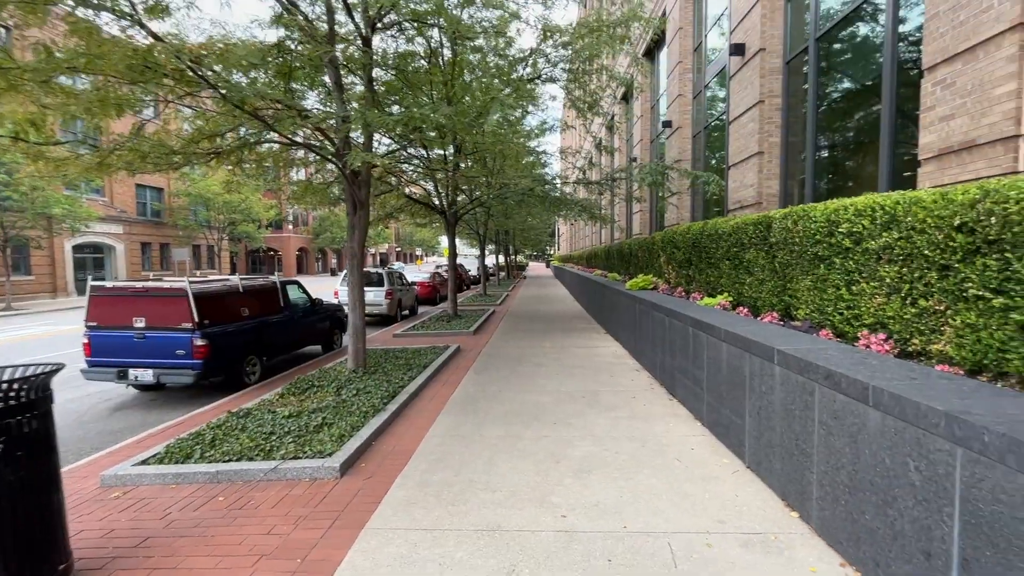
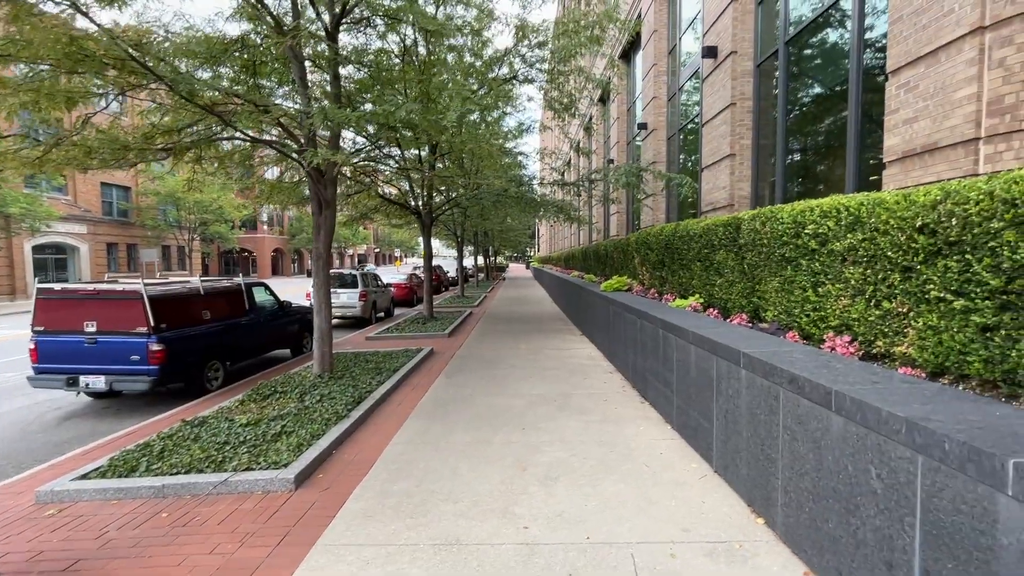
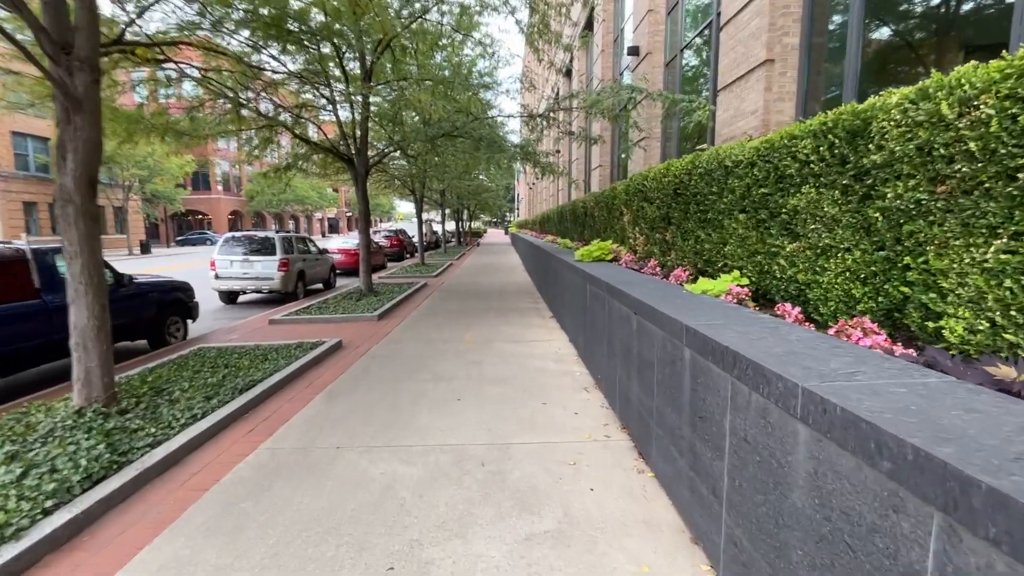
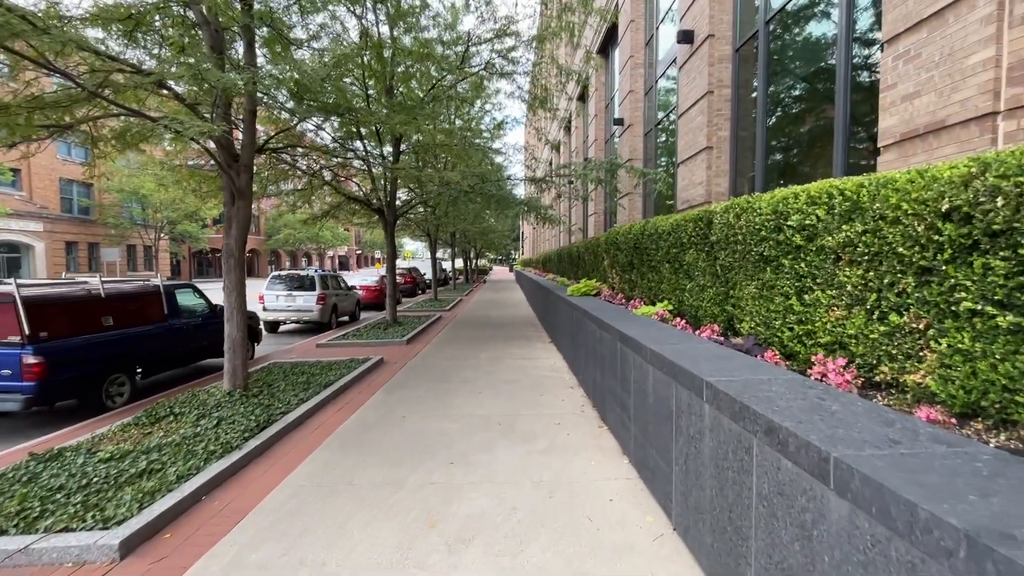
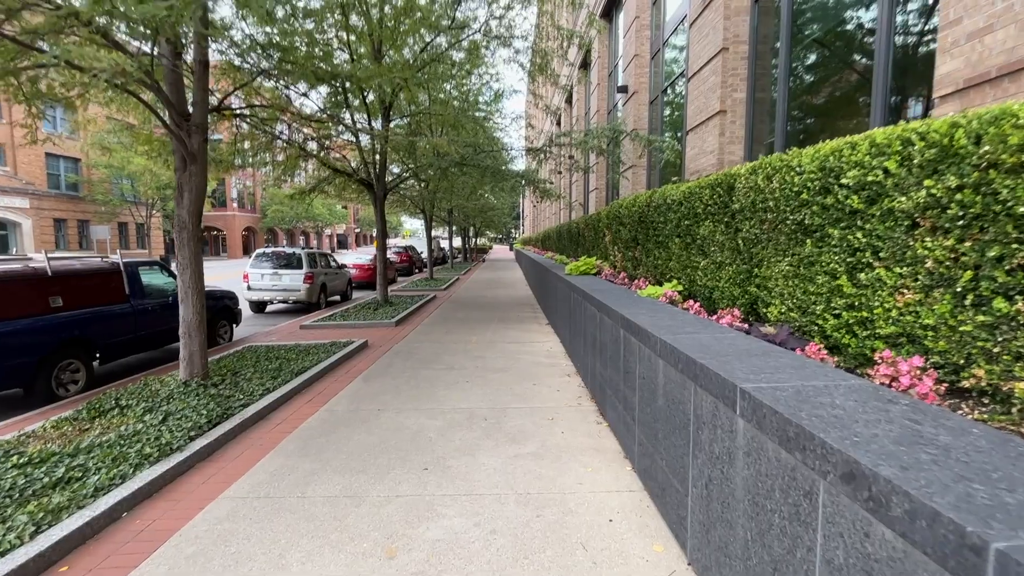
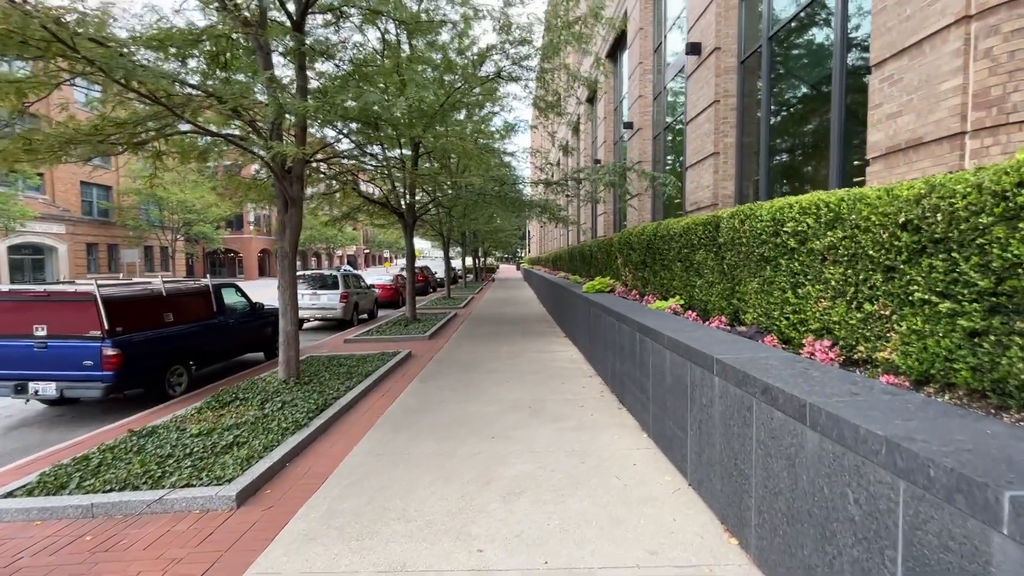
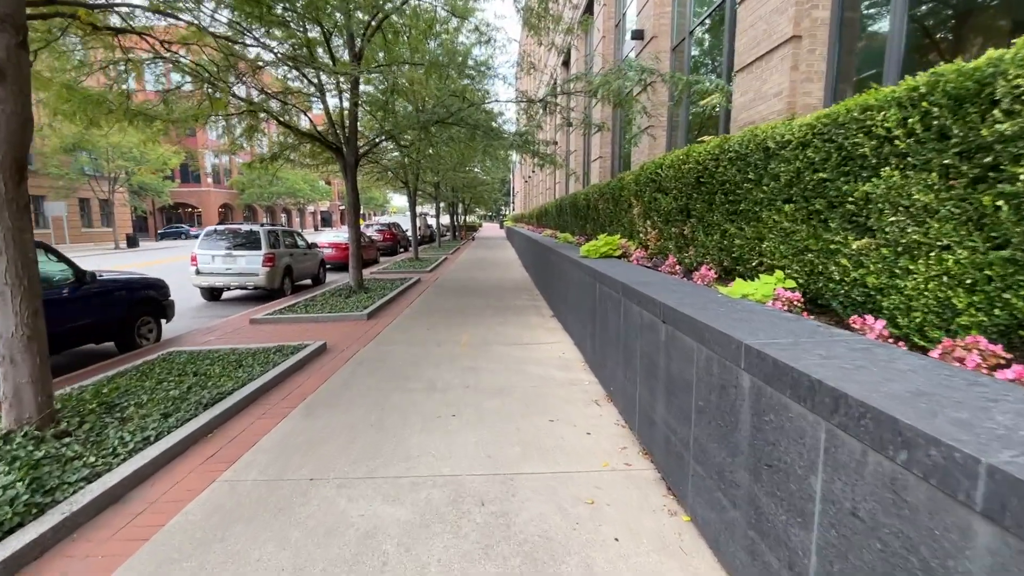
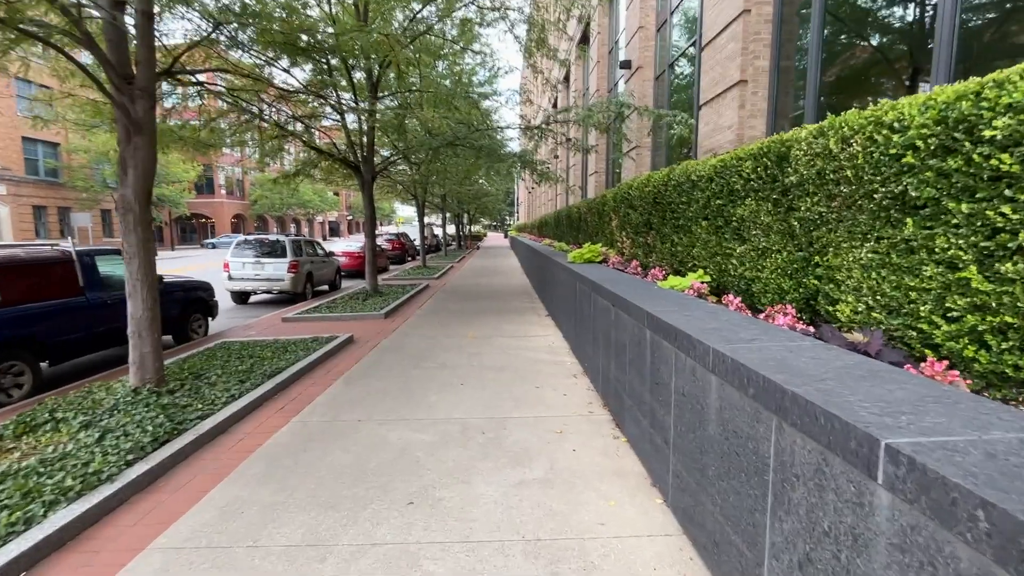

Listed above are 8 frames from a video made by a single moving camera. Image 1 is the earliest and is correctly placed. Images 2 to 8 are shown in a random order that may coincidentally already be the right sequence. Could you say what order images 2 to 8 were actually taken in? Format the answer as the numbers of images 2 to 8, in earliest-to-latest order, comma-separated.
2, 6, 4, 5, 8, 3, 7
